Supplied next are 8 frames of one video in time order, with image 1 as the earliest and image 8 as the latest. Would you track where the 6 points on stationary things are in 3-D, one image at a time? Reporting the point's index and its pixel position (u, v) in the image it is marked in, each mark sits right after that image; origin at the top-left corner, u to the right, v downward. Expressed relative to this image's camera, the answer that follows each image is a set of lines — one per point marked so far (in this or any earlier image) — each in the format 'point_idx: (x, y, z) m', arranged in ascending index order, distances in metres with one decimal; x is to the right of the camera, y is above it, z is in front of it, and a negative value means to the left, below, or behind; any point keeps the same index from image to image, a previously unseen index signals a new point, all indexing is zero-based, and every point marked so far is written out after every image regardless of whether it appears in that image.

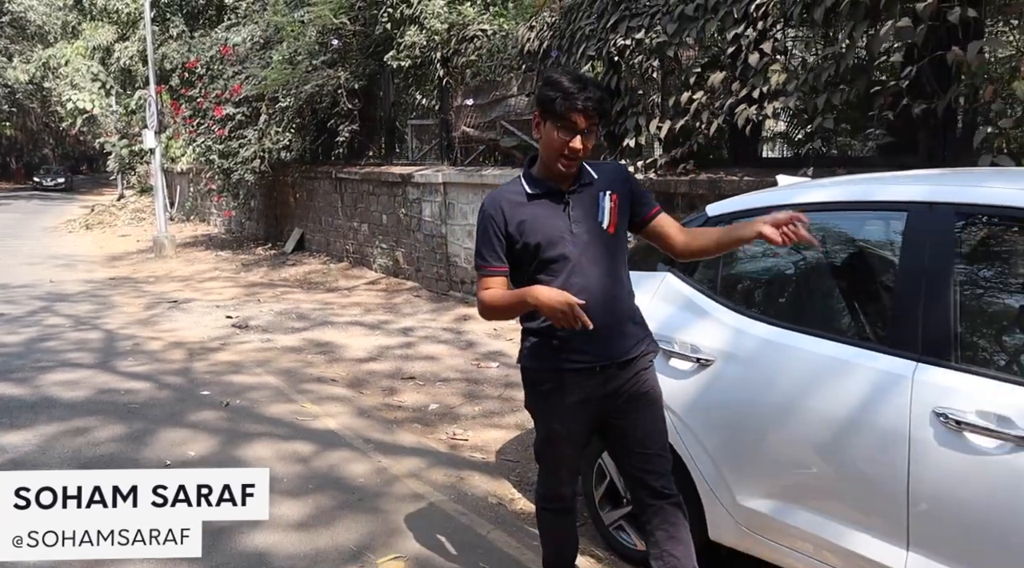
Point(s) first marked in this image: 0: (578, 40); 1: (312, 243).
0: (+0.6, +2.2, +7.1) m
1: (-3.2, +0.6, +12.9) m
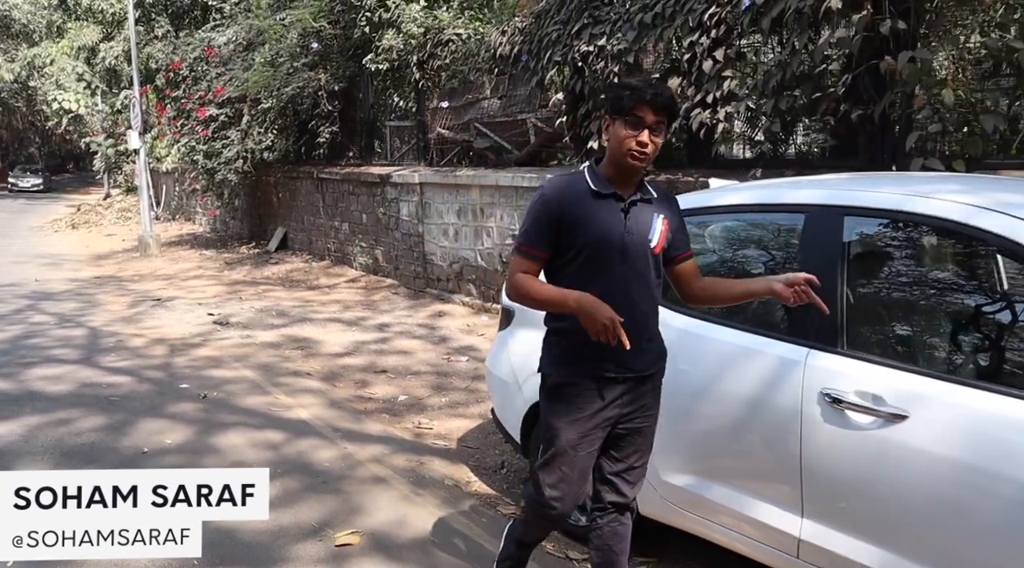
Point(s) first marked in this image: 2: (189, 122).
0: (+0.3, +2.2, +7.4) m
1: (-3.5, +0.7, +13.1) m
2: (-5.5, +2.8, +13.8) m
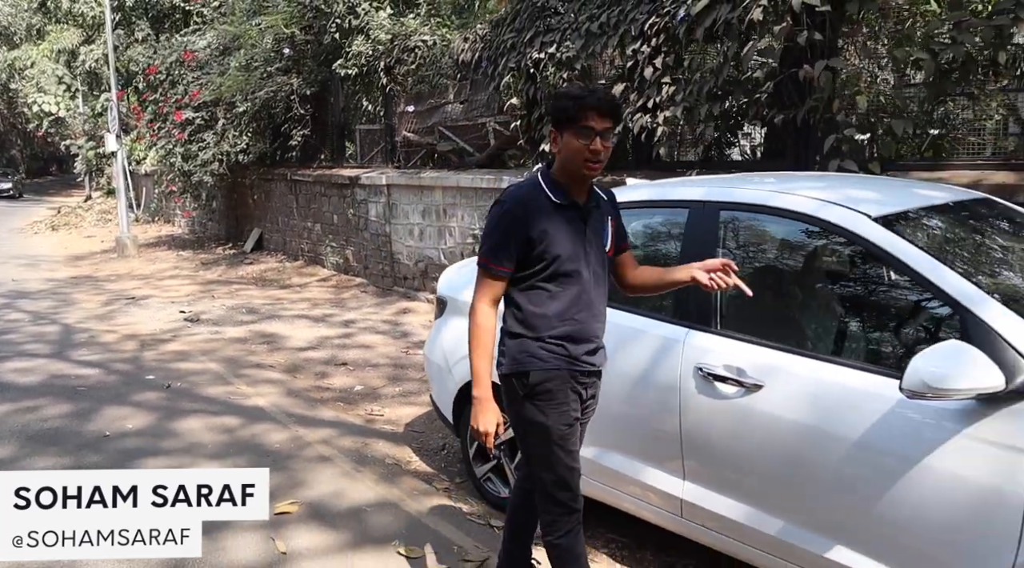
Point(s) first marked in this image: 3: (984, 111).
0: (-0.1, +2.2, +7.7) m
1: (-4.0, +0.7, +13.4) m
2: (-6.0, +2.8, +14.1) m
3: (+3.0, +1.1, +5.2) m
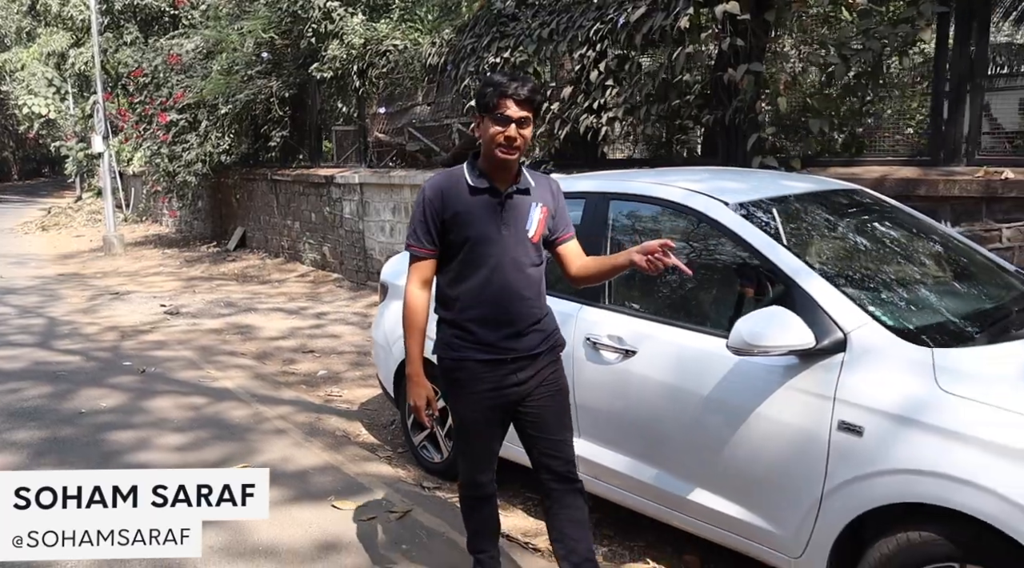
0: (-0.5, +2.3, +8.2) m
1: (-4.4, +0.7, +13.8) m
2: (-6.5, +2.8, +14.5) m
3: (+2.7, +1.2, +5.6) m
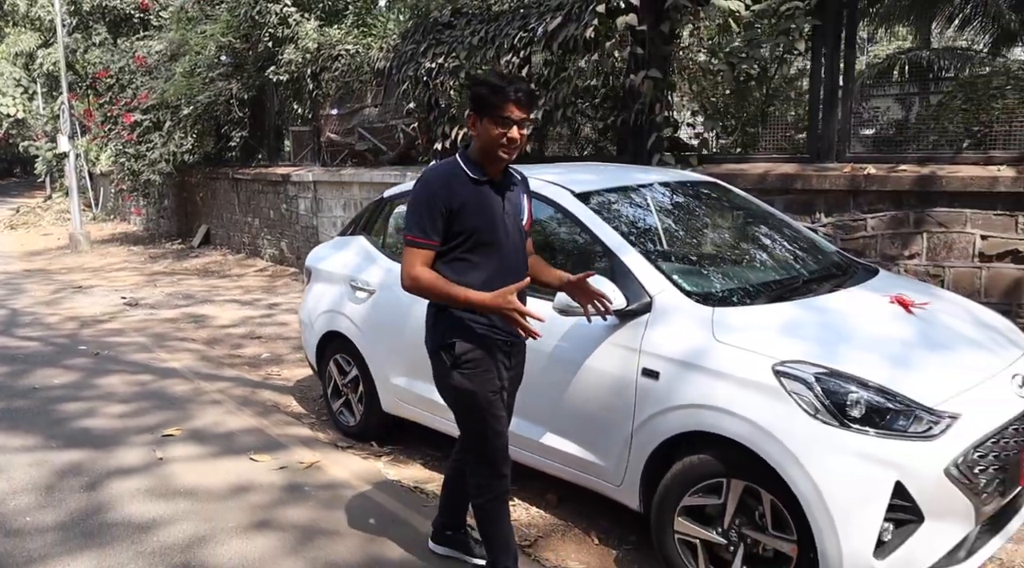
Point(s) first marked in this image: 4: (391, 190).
0: (-1.1, +2.4, +8.7) m
1: (-5.2, +0.8, +14.3) m
2: (-7.3, +2.9, +14.9) m
3: (+2.1, +1.3, +6.2) m
4: (-0.7, +0.6, +4.9) m
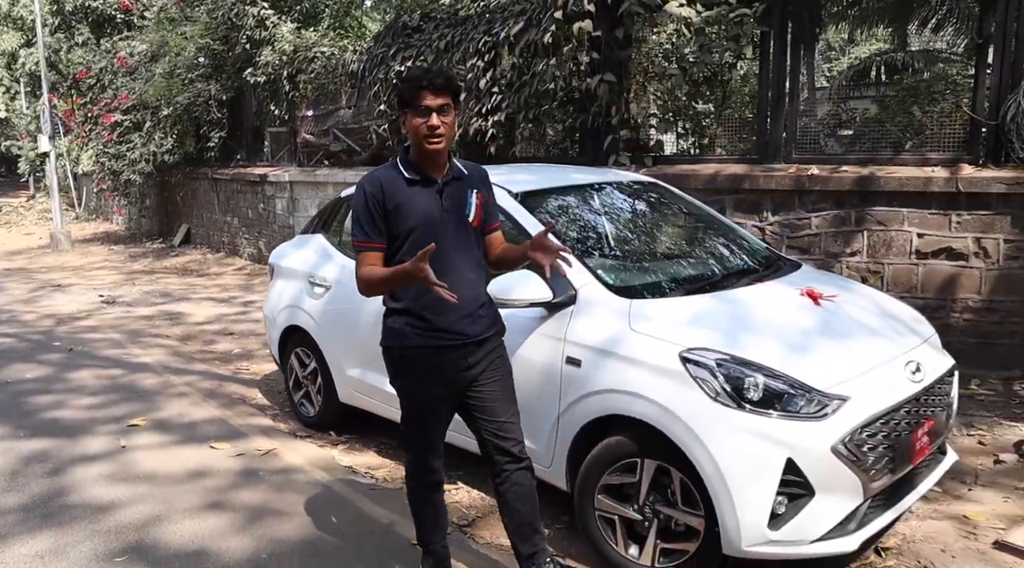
0: (-1.5, +2.4, +8.9) m
1: (-5.6, +0.8, +14.4) m
2: (-7.7, +2.9, +15.0) m
3: (+1.8, +1.3, +6.5) m
4: (-1.0, +0.6, +5.1) m
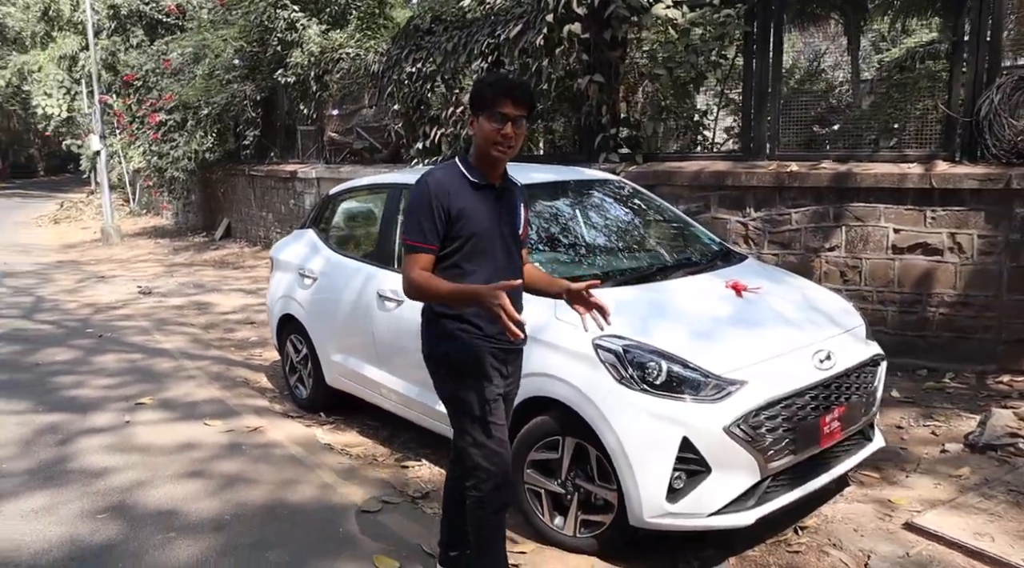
0: (-1.4, +2.5, +9.3) m
1: (-5.1, +1.0, +15.1) m
2: (-7.2, +3.1, +15.8) m
3: (+1.7, +1.4, +6.7) m
4: (-1.2, +0.7, +5.5) m
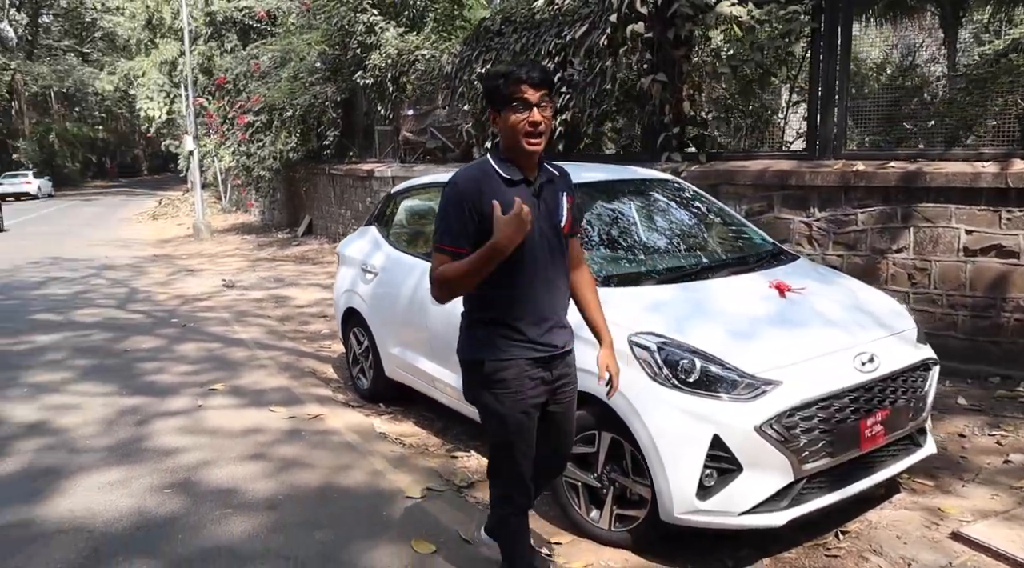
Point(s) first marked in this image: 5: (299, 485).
0: (-0.6, +2.5, +9.5) m
1: (-3.8, +1.1, +15.6) m
2: (-5.7, +3.2, +16.5) m
3: (+2.2, +1.4, +6.6) m
4: (-0.8, +0.7, +5.7) m
5: (-1.0, -1.0, +3.9) m
